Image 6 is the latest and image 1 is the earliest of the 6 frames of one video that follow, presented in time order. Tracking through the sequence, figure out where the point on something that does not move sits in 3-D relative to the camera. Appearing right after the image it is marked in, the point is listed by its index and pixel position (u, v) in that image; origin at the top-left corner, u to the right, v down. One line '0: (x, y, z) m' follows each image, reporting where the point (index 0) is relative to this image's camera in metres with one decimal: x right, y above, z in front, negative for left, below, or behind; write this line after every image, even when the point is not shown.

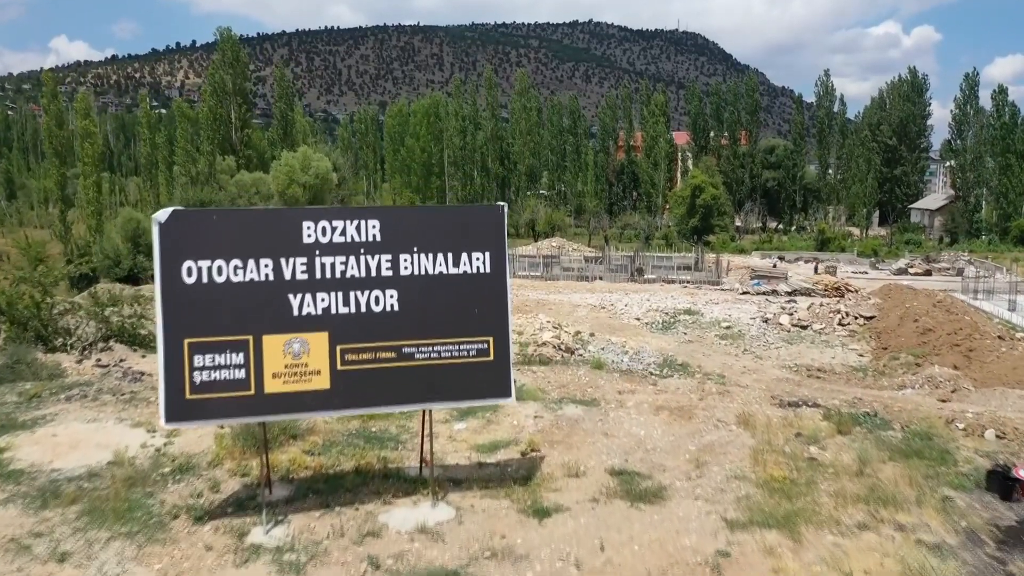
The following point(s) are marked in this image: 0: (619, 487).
0: (+0.7, -1.3, +5.0) m
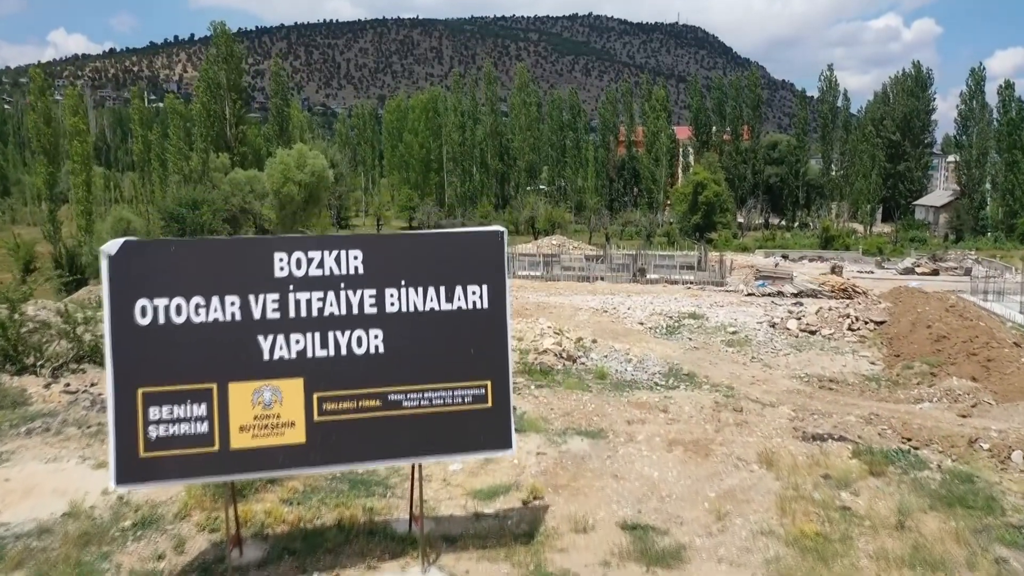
0: (+0.7, -1.5, +4.4) m
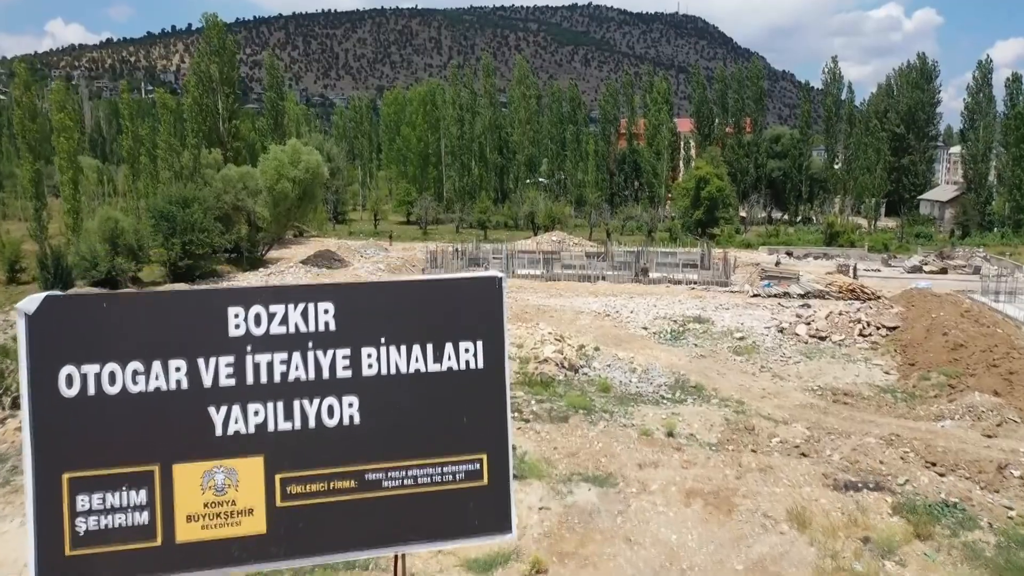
0: (+0.7, -1.7, +3.8) m
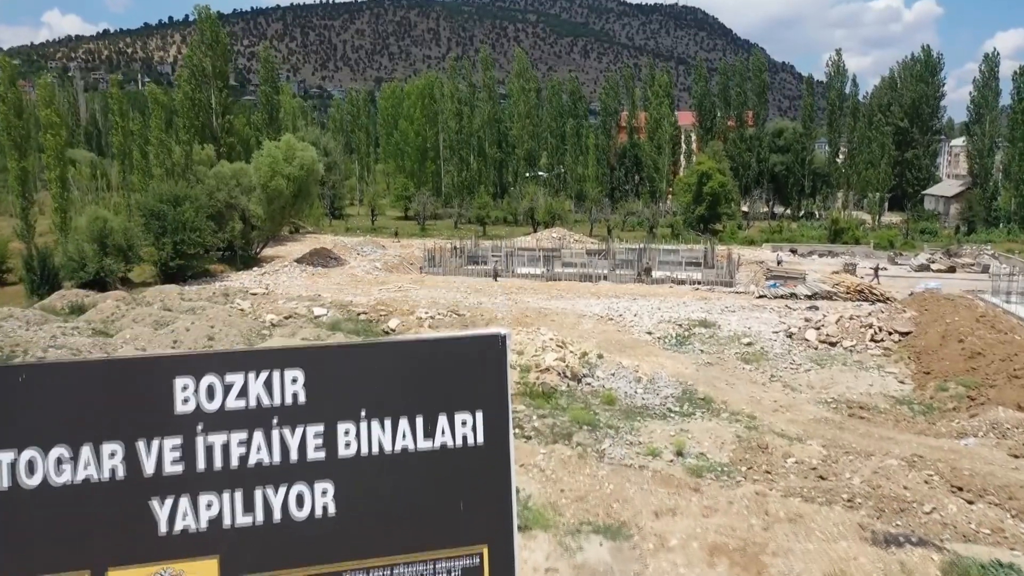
0: (+0.7, -1.9, +3.2) m
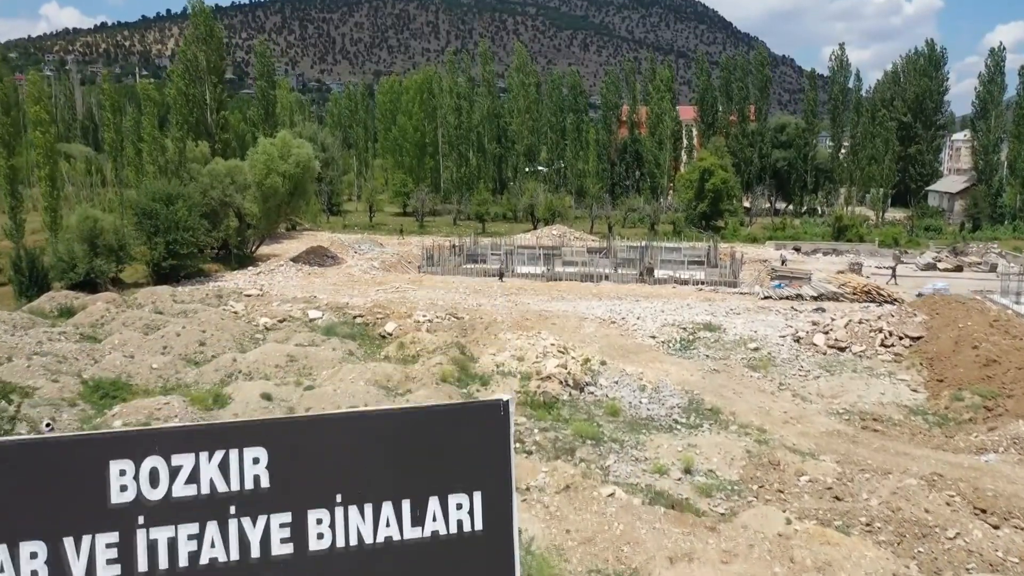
0: (+0.7, -2.1, +2.8) m
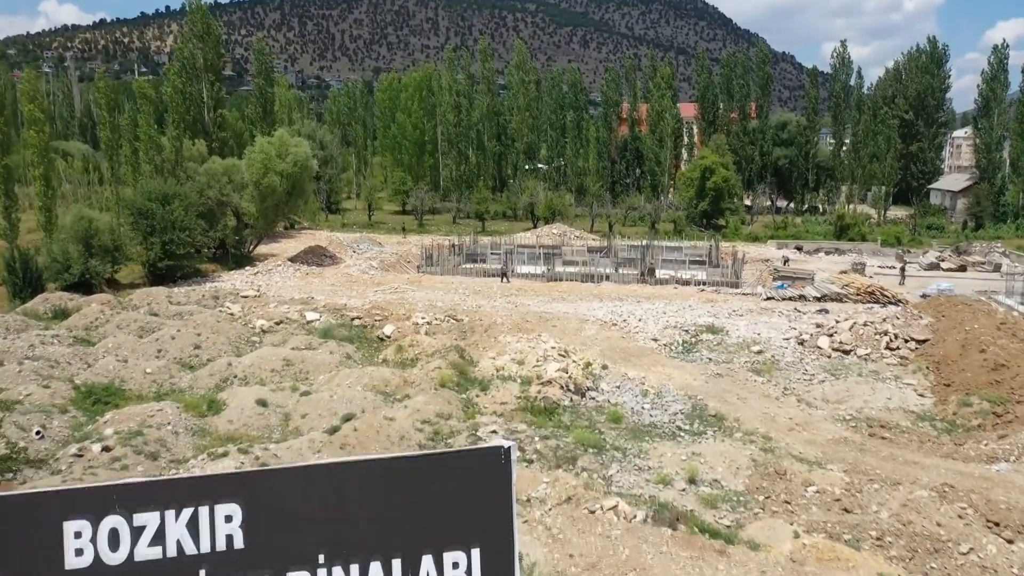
0: (+0.7, -2.2, +2.6) m
